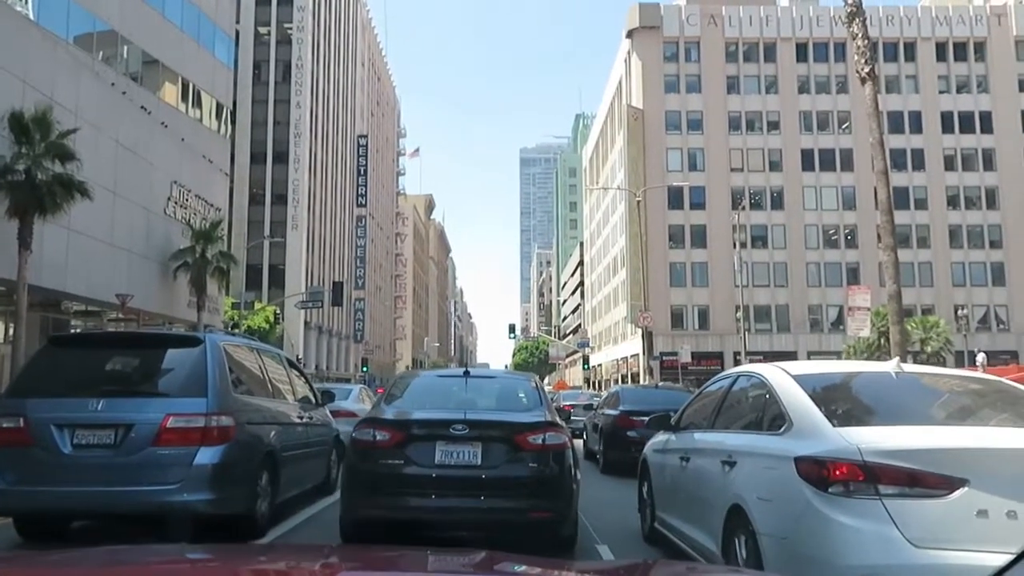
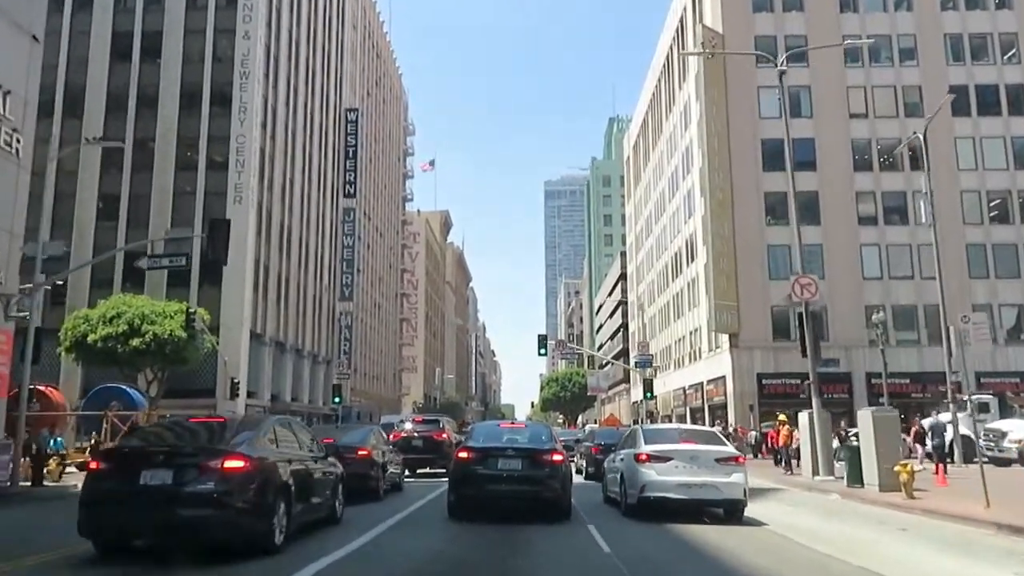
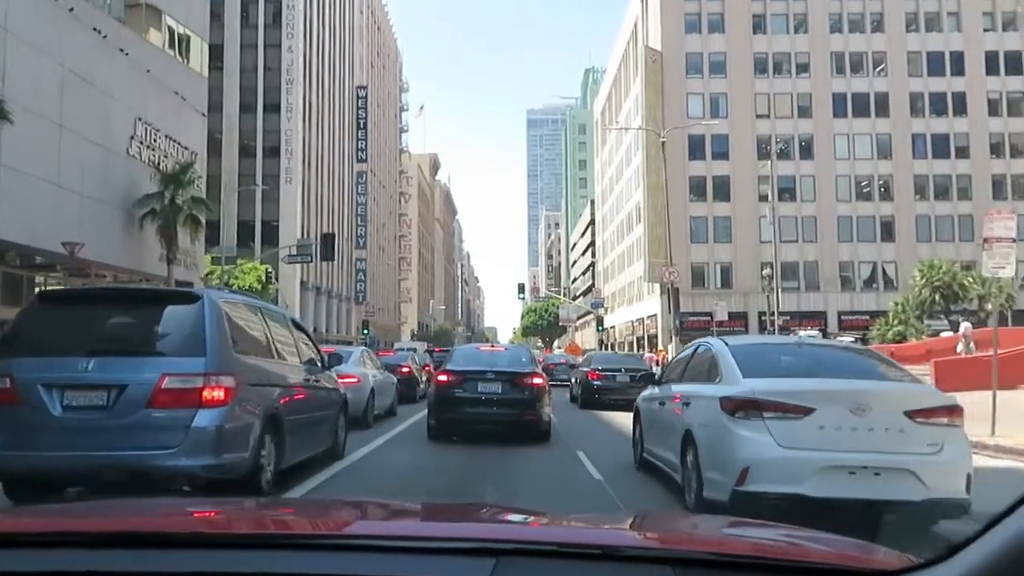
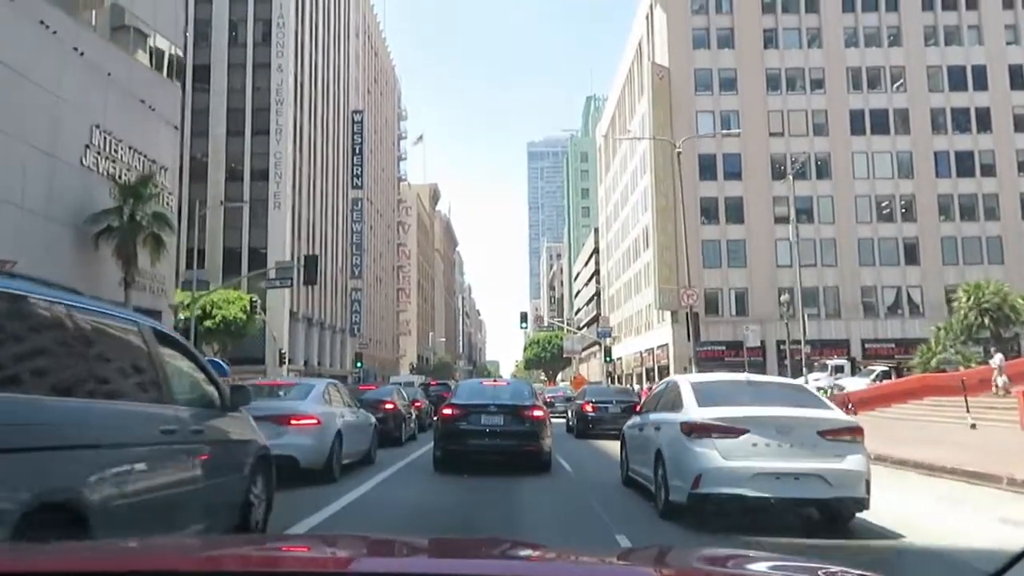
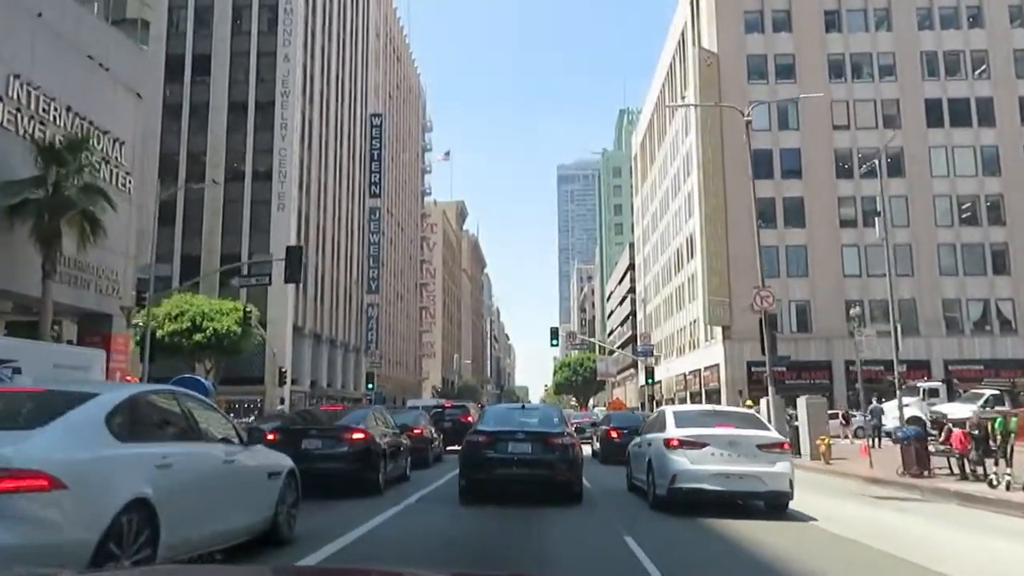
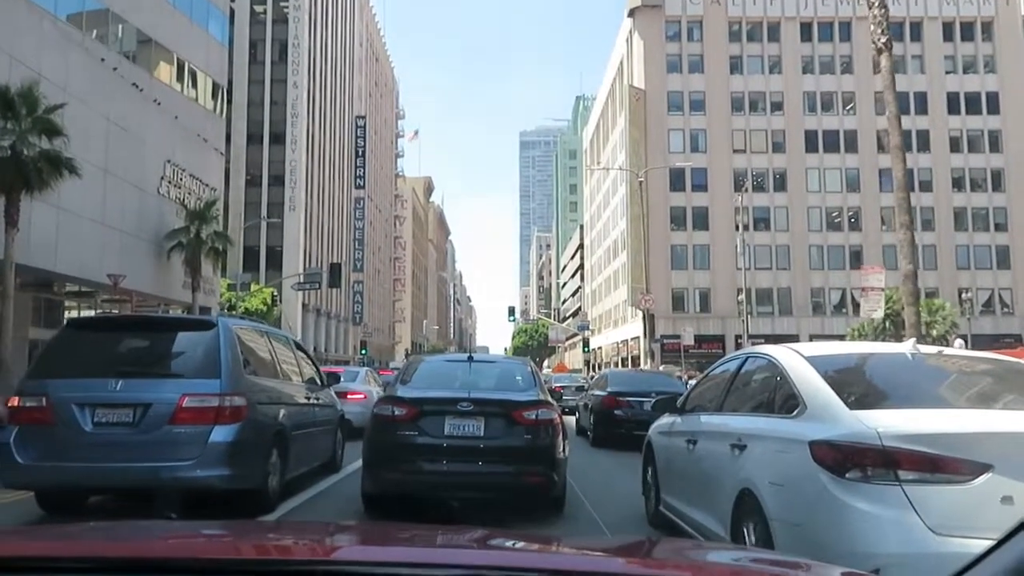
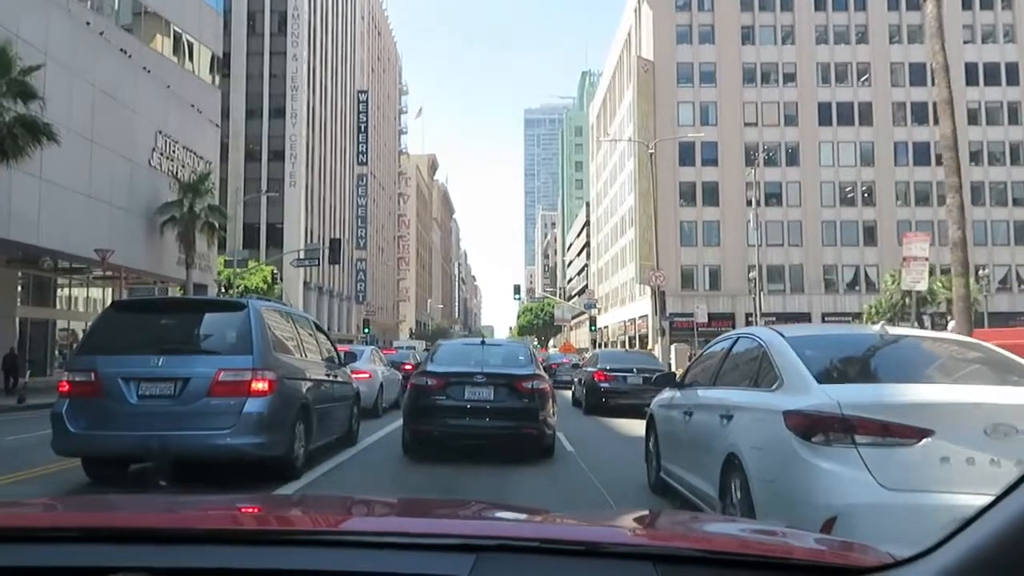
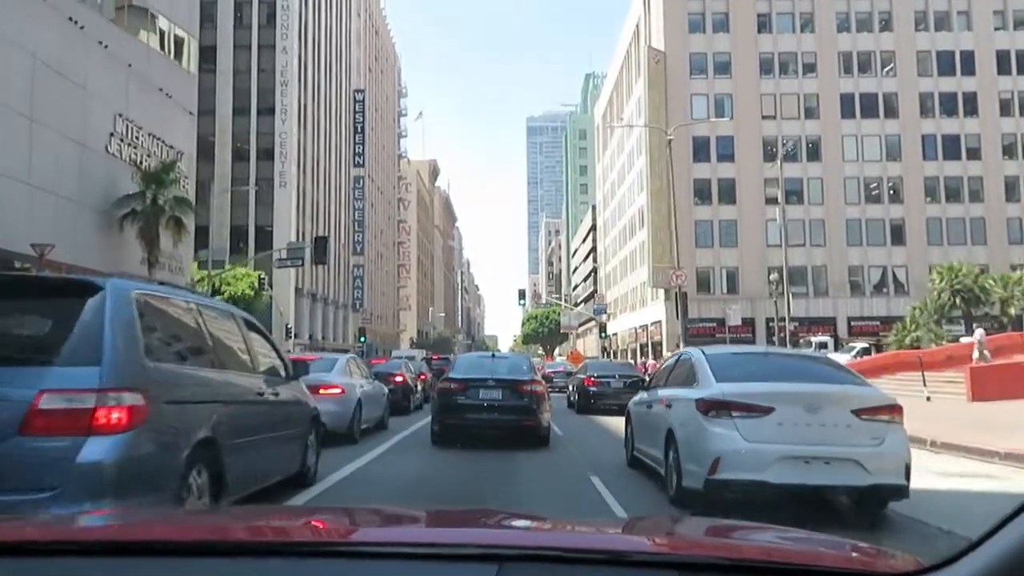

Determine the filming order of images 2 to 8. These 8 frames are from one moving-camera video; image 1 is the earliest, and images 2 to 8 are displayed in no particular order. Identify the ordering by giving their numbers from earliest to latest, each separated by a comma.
6, 7, 3, 8, 4, 5, 2
